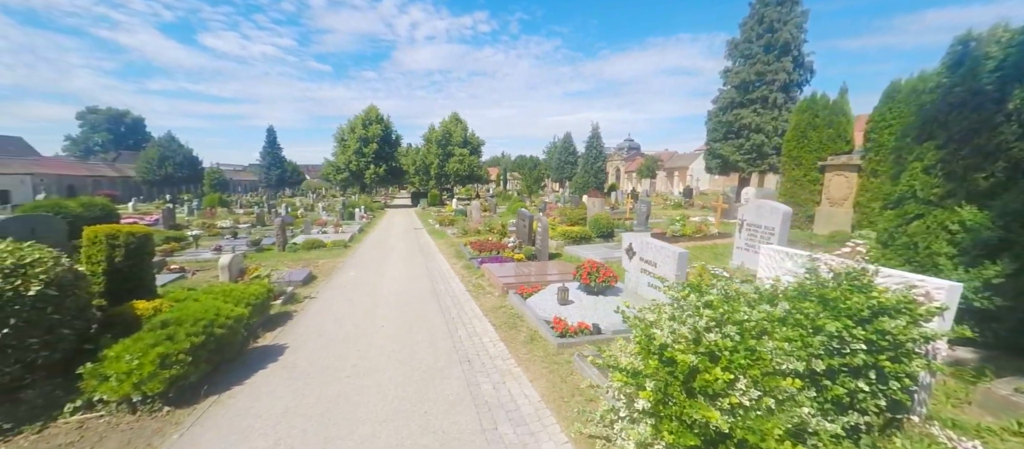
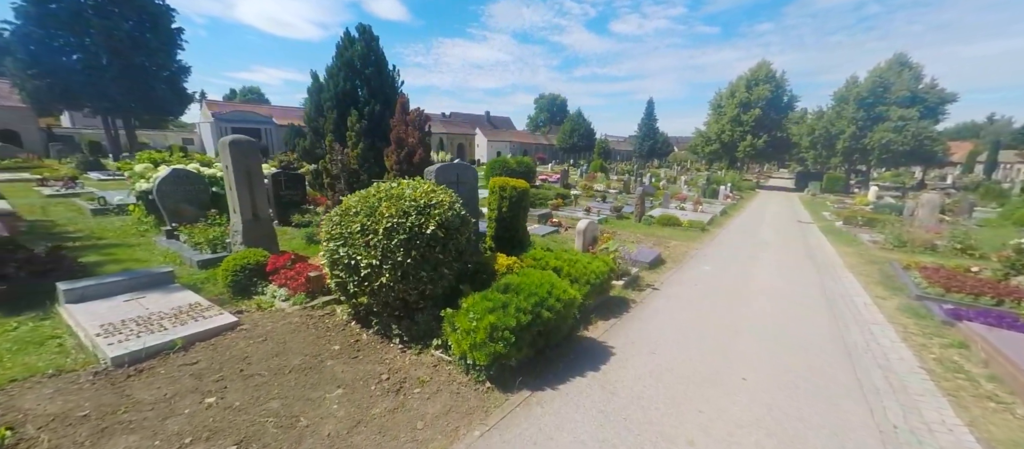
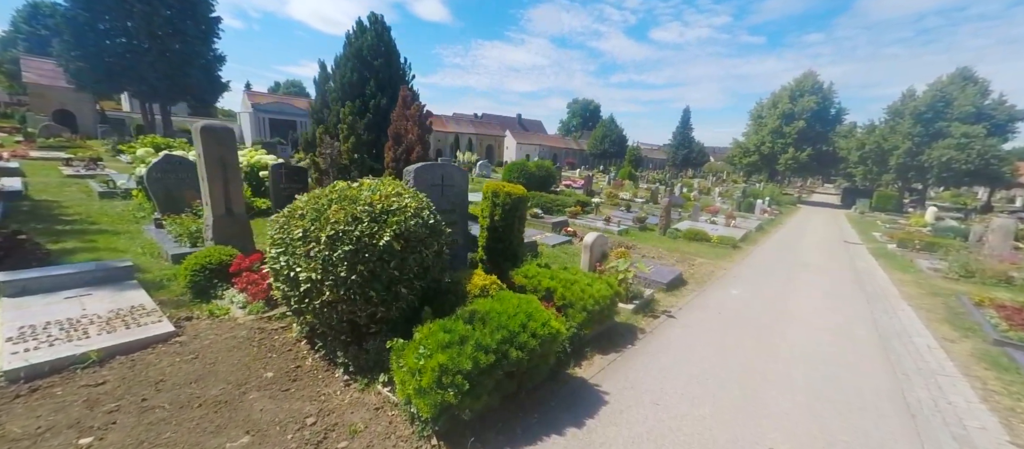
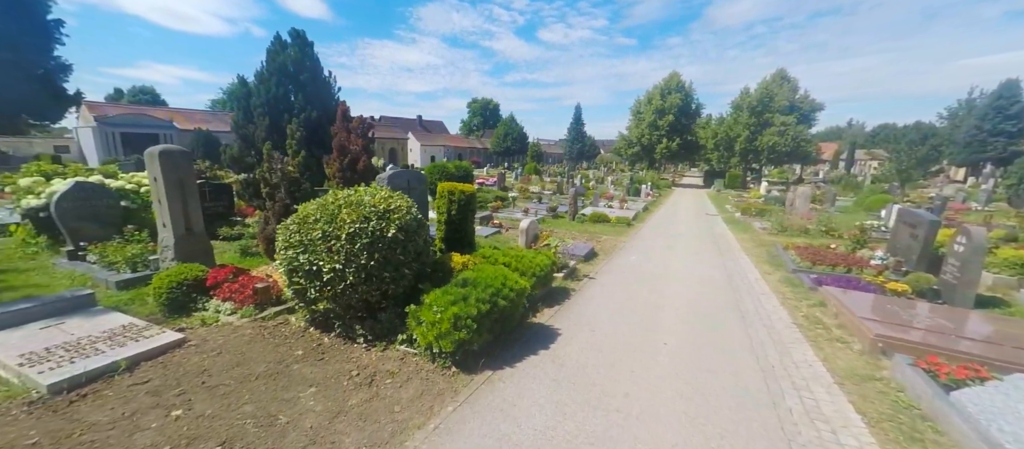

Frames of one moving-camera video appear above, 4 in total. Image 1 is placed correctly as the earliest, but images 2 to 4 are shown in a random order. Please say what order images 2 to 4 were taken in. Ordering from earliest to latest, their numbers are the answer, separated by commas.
4, 2, 3
